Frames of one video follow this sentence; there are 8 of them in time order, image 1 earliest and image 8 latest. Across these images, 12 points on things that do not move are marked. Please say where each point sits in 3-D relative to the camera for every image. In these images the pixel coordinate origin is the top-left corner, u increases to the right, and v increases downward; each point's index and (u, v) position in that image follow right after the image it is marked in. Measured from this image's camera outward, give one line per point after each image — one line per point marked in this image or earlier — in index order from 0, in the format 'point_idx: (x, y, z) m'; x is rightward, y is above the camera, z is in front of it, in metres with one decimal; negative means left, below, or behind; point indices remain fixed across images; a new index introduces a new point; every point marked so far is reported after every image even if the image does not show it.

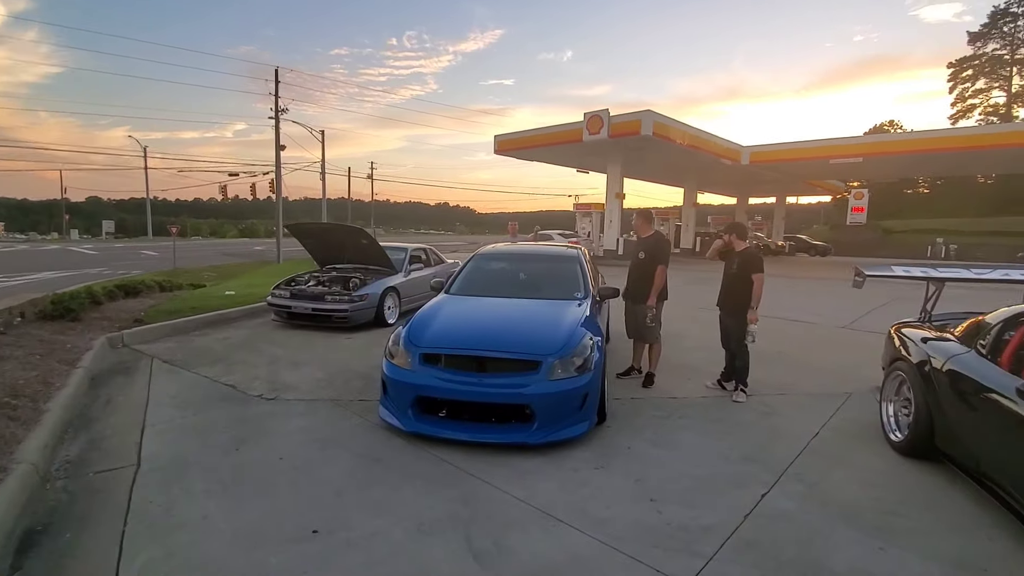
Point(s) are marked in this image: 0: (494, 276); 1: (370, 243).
0: (-0.2, +0.1, +5.9) m
1: (-2.4, +0.8, +8.5) m
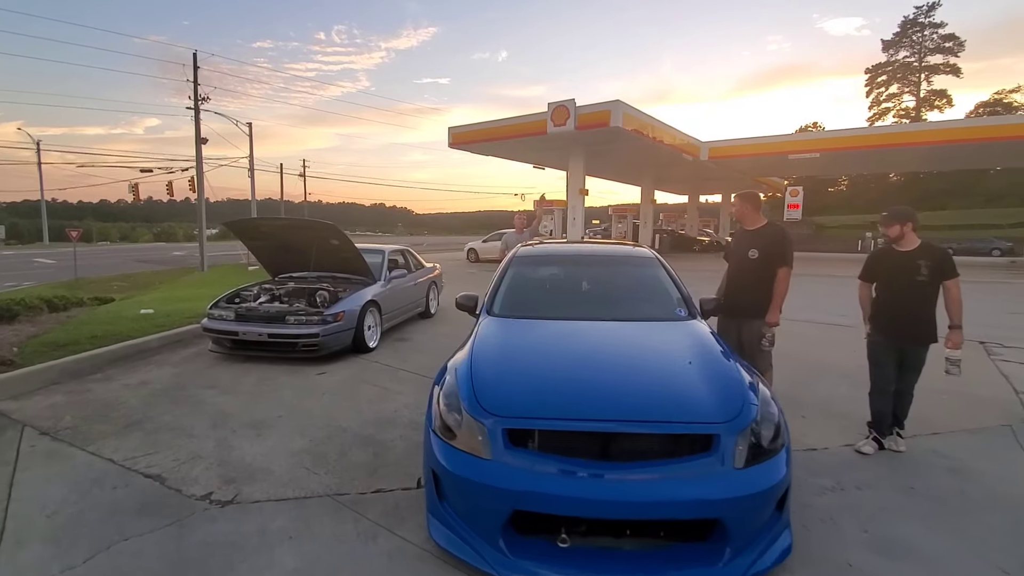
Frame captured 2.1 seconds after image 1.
0: (+0.3, 0.0, +4.2) m
1: (-2.2, +0.6, +6.5) m
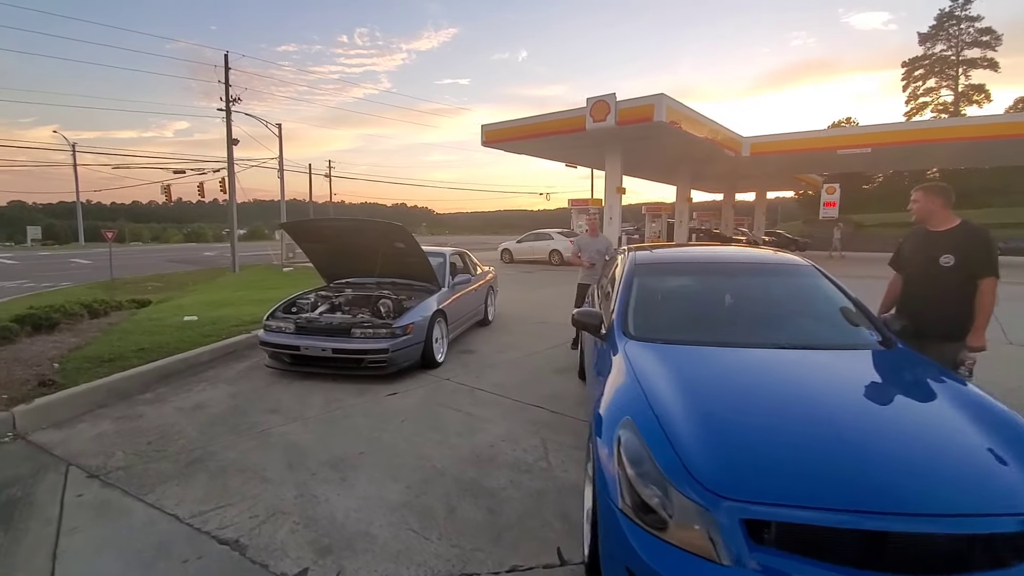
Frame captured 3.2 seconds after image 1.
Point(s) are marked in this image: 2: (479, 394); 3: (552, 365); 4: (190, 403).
0: (+1.2, -0.1, +3.5) m
1: (-1.2, +0.5, +5.9) m
2: (-0.3, -1.0, +5.0) m
3: (+0.5, -0.9, +6.1) m
4: (-2.8, -1.0, +4.5) m
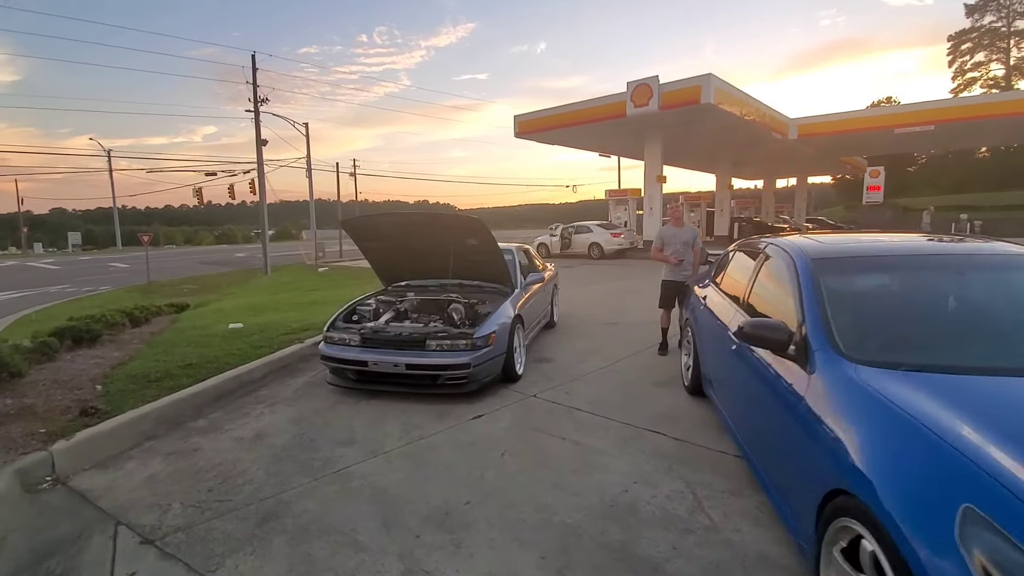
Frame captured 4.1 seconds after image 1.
0: (+2.0, -0.1, +2.7) m
1: (-0.3, +0.4, +5.1) m
2: (+0.6, -1.1, +4.3) m
3: (+1.4, -0.9, +5.3) m
4: (-2.0, -1.1, +3.9) m
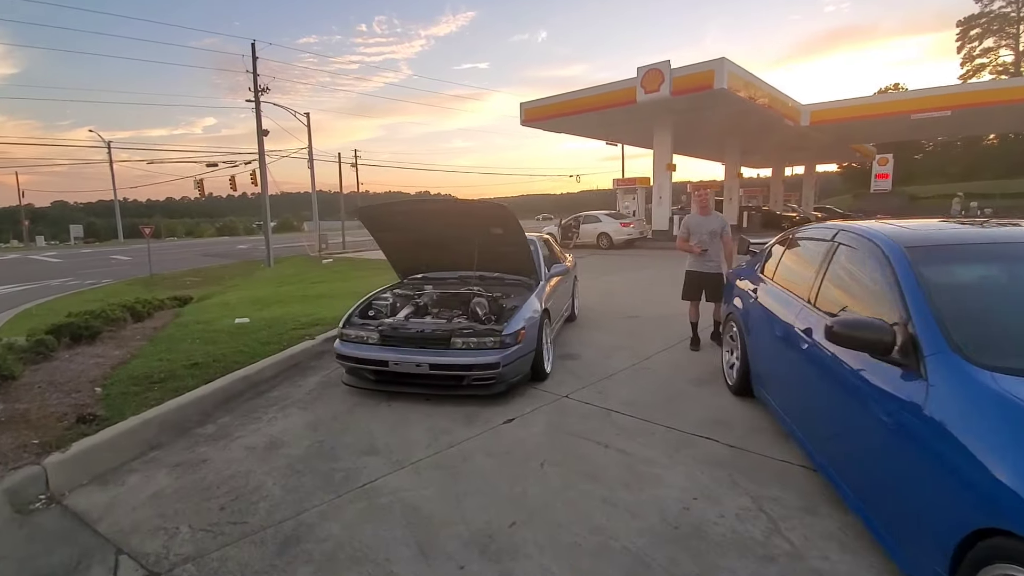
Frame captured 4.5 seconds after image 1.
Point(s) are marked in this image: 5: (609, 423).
0: (+2.2, -0.1, +2.3) m
1: (-0.1, +0.5, +4.8) m
2: (+0.8, -1.0, +3.9) m
3: (+1.7, -0.8, +5.0) m
4: (-1.7, -1.1, +3.6) m
5: (+0.7, -1.0, +3.9) m
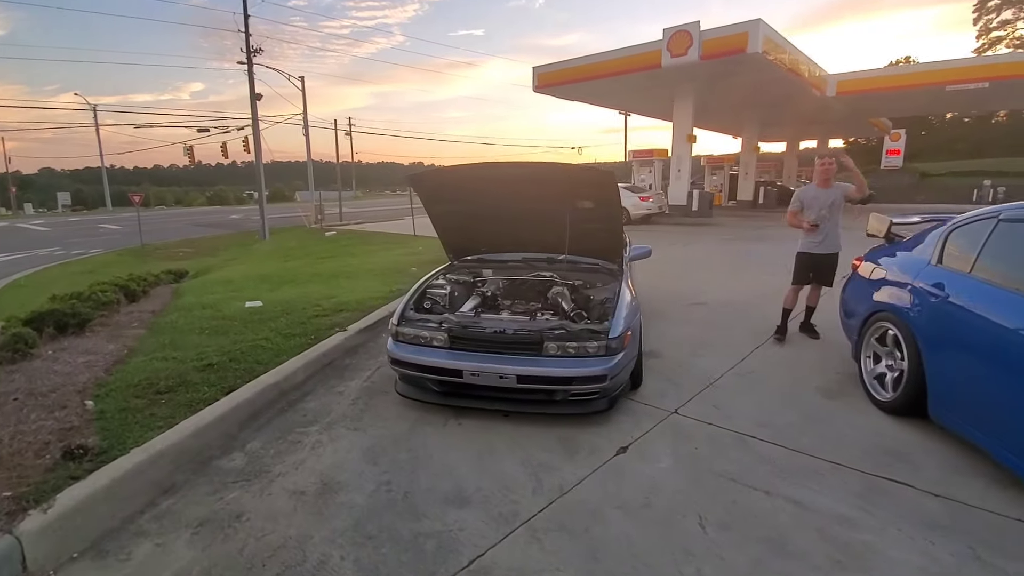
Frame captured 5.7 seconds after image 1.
0: (+2.9, -0.1, +1.4) m
1: (+0.6, +0.6, +3.8) m
2: (+1.5, -1.0, +3.1) m
3: (+2.3, -0.8, +4.1) m
4: (-1.1, -1.0, +2.7) m
5: (+1.4, -1.0, +3.0) m
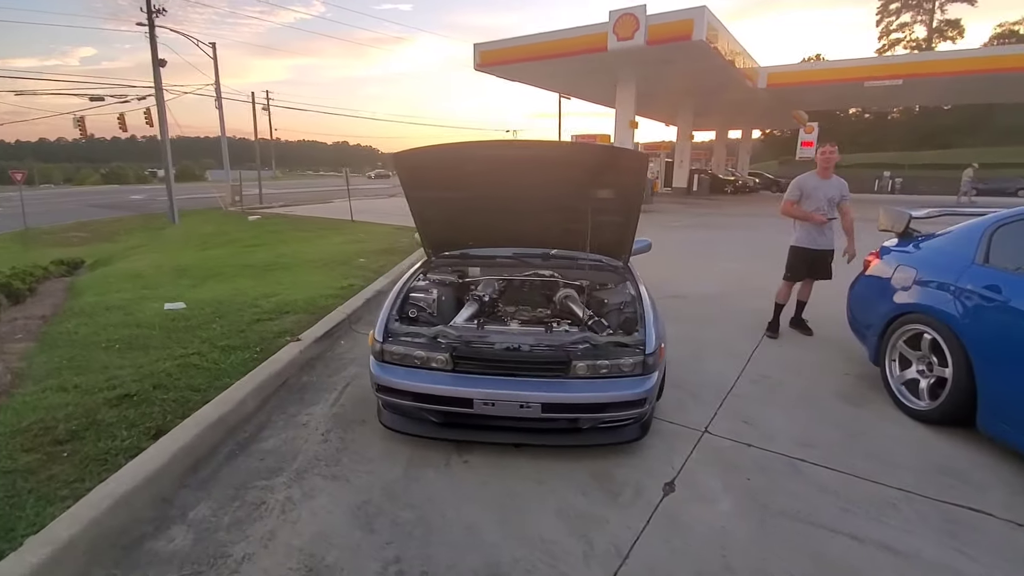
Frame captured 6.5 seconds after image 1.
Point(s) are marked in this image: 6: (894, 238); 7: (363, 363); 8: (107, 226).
0: (+3.2, -0.2, +1.2) m
1: (+0.6, +0.6, +3.3) m
2: (+1.6, -1.0, +2.7) m
3: (+2.3, -0.7, +3.9) m
4: (-0.9, -1.1, +2.0) m
5: (+1.5, -1.0, +2.6) m
6: (+3.0, +0.4, +4.0) m
7: (-1.2, -0.6, +4.1) m
8: (-15.4, +2.3, +19.7) m
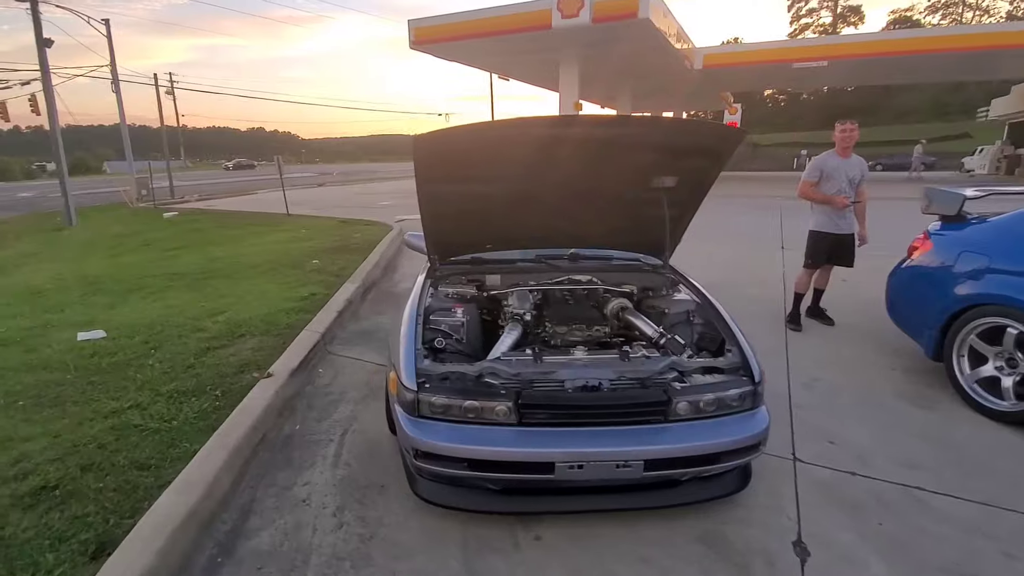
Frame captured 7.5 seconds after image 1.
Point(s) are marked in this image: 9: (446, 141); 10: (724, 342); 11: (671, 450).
0: (+3.7, -0.1, +1.0) m
1: (+0.8, +0.5, +2.7) m
2: (+2.0, -1.0, +2.3) m
3: (+2.5, -0.7, +3.5) m
4: (-0.4, -1.2, +1.3) m
5: (+1.9, -1.0, +2.2) m
6: (+3.1, +0.5, +3.8) m
7: (-1.0, -0.7, +3.3) m
8: (-17.2, +1.8, +16.9) m
9: (-0.5, +0.7, +2.4) m
10: (+1.0, -0.3, +2.4) m
11: (+0.6, -0.6, +2.0) m
